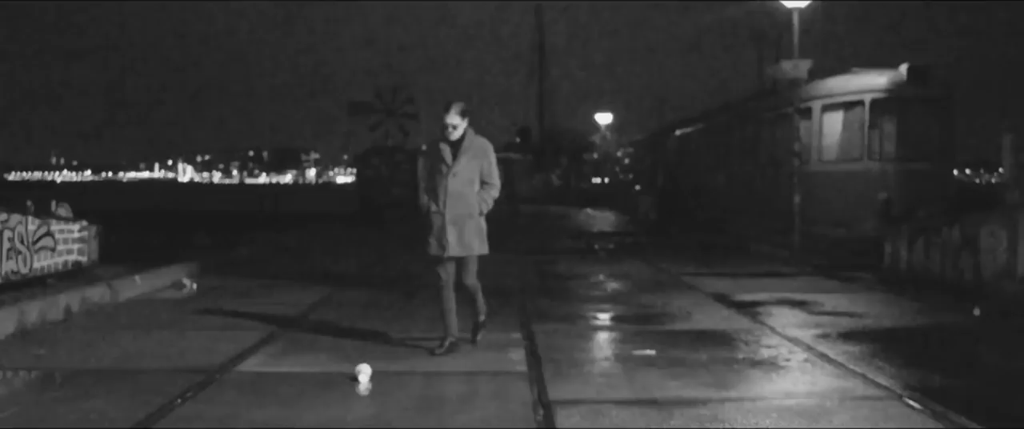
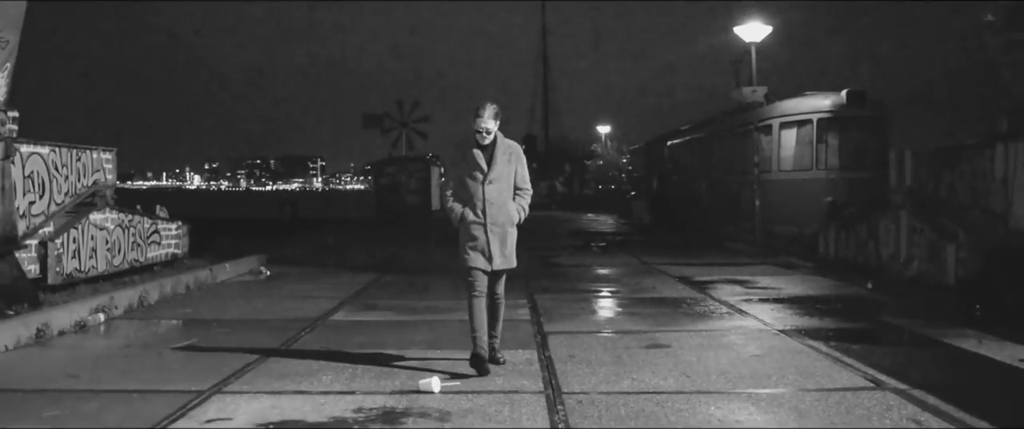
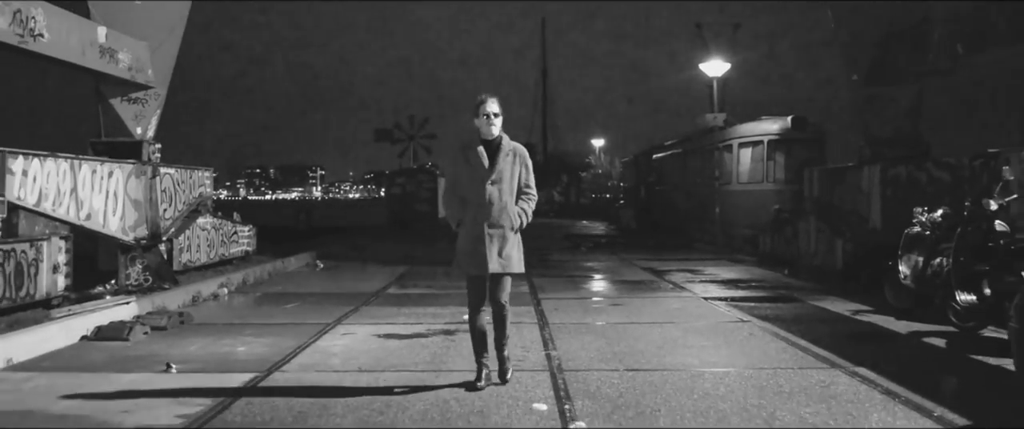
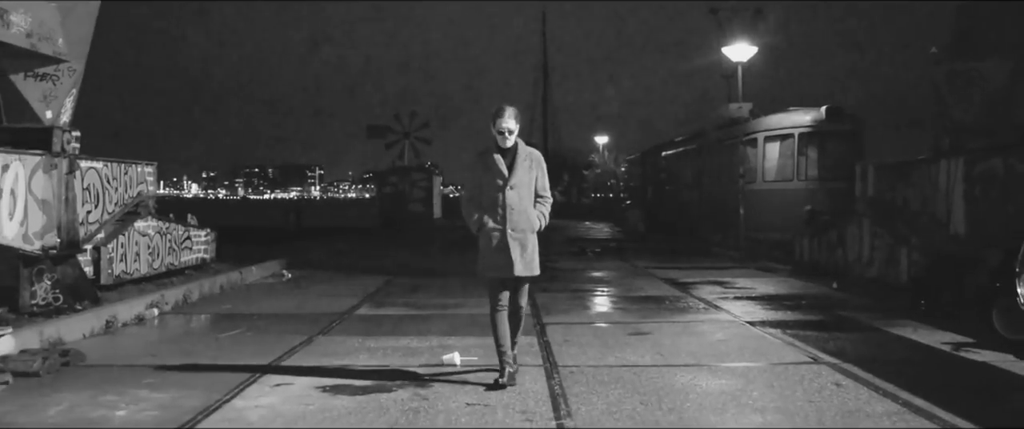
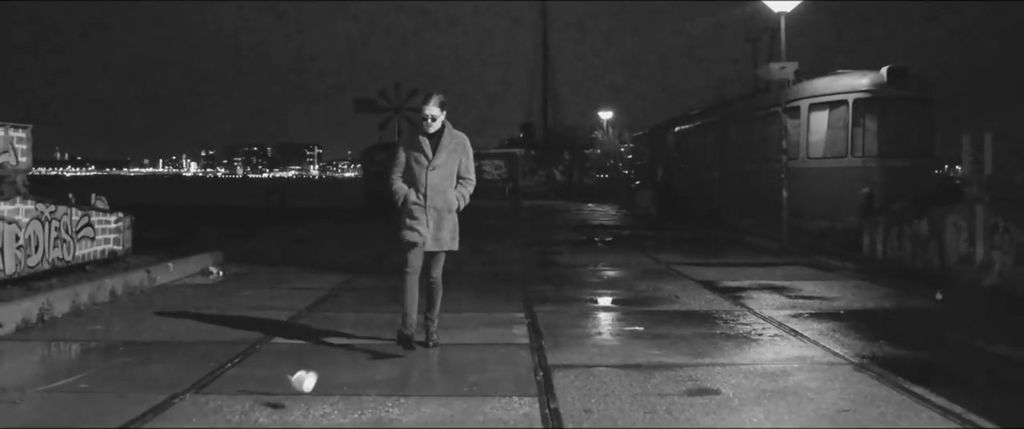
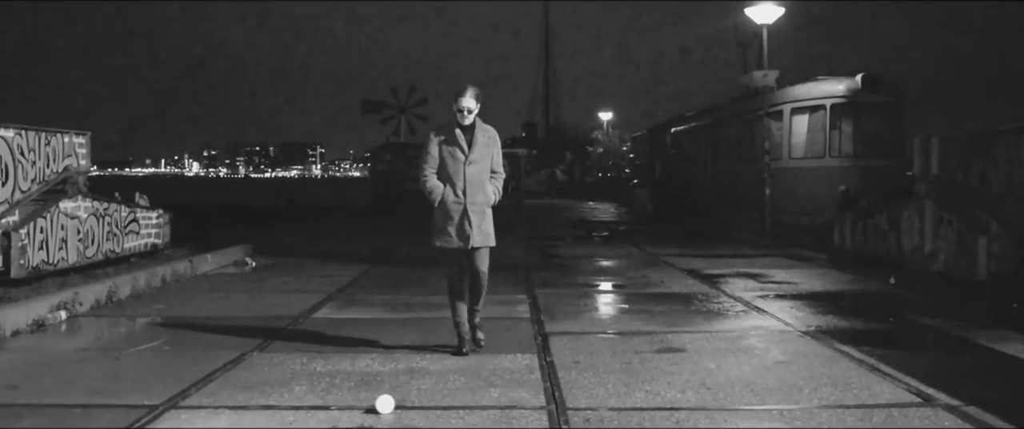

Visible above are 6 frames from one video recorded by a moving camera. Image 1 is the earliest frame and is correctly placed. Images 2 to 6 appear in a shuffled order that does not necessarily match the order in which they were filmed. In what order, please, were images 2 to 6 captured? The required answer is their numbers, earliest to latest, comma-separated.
5, 6, 2, 4, 3
